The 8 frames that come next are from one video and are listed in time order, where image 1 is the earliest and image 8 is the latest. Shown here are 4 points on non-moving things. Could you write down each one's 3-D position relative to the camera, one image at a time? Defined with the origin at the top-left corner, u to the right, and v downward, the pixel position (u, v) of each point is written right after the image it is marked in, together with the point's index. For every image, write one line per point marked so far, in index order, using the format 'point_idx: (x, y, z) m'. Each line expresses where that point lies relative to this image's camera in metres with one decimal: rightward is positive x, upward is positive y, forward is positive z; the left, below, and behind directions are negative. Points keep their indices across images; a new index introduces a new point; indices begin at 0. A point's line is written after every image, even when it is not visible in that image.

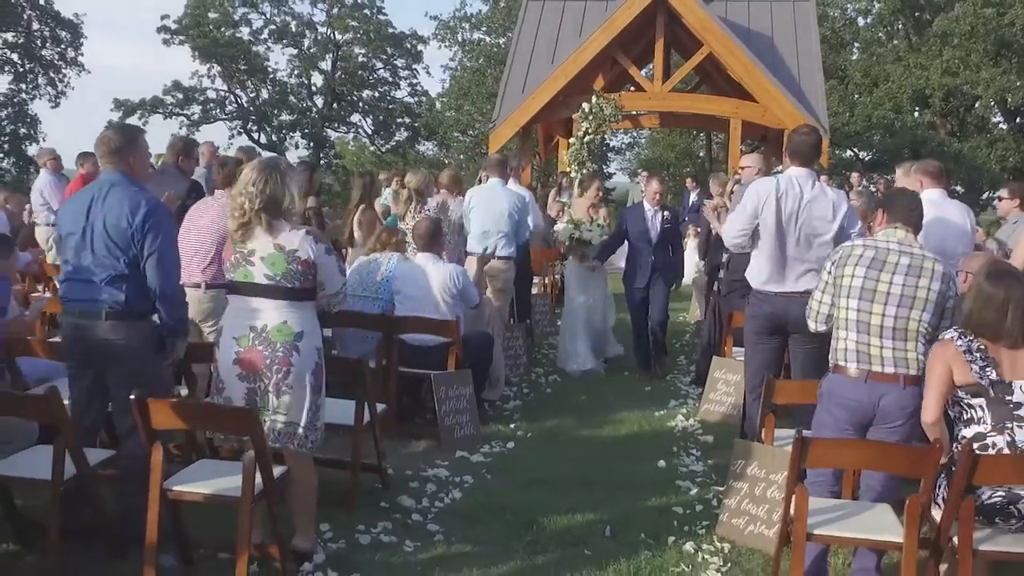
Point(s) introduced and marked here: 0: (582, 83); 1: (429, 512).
0: (+0.9, +2.6, +12.7) m
1: (-0.4, -1.1, +4.8) m
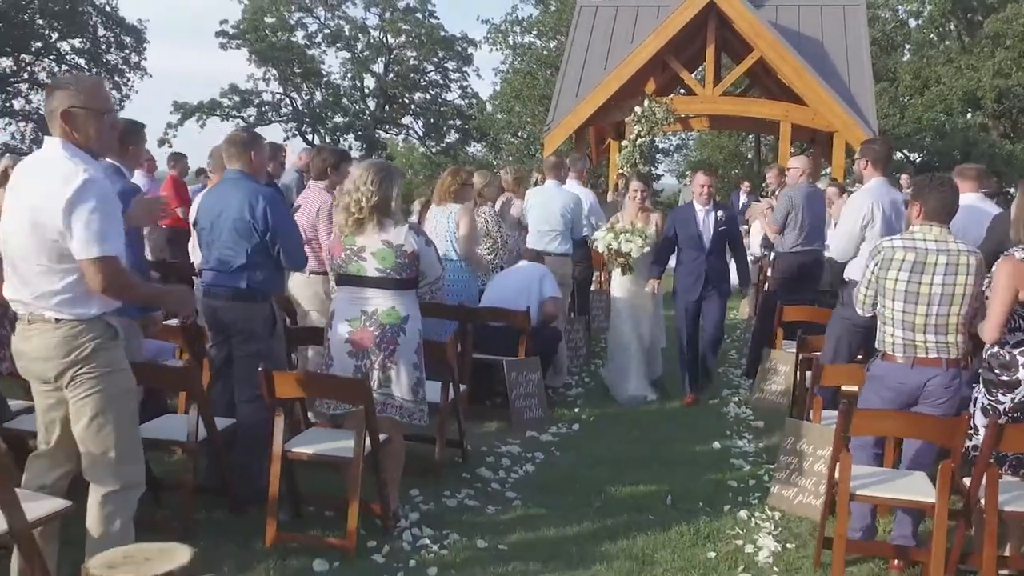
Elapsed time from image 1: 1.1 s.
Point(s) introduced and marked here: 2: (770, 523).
0: (+1.6, +2.7, +13.2) m
1: (0.0, -1.0, +5.3) m
2: (+1.2, -1.1, +4.7) m
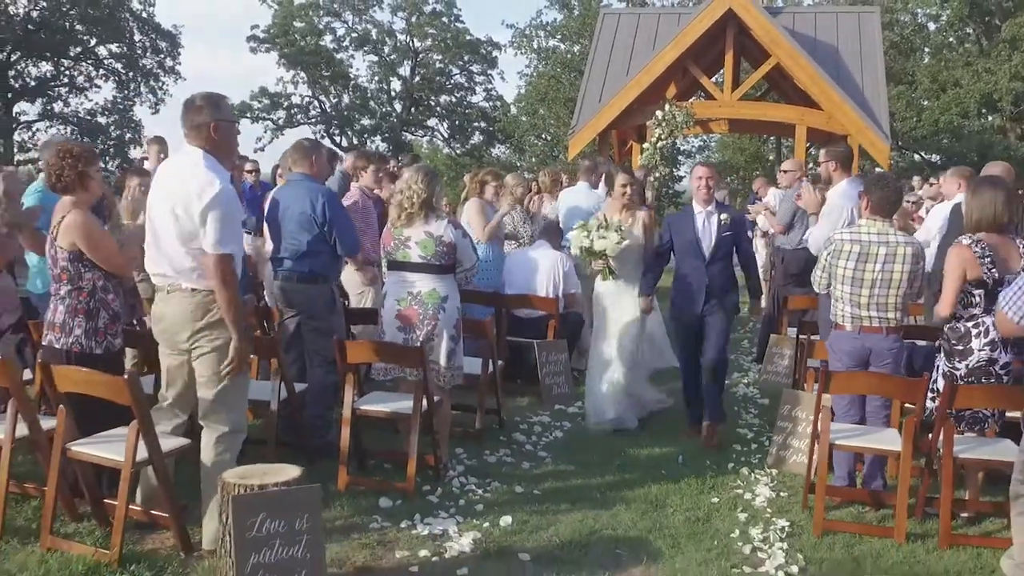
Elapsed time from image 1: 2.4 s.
0: (+2.0, +2.7, +13.9) m
1: (+0.2, -0.9, +6.1) m
2: (+1.4, -1.0, +5.5) m
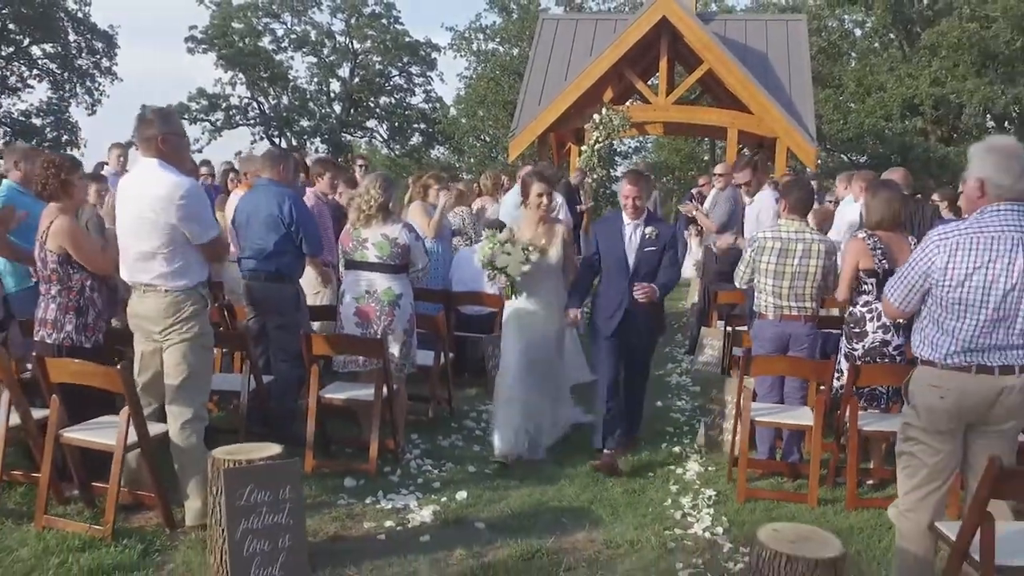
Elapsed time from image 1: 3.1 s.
0: (+1.2, +2.8, +14.5) m
1: (-0.2, -0.9, +6.6) m
2: (+1.1, -1.0, +6.0) m
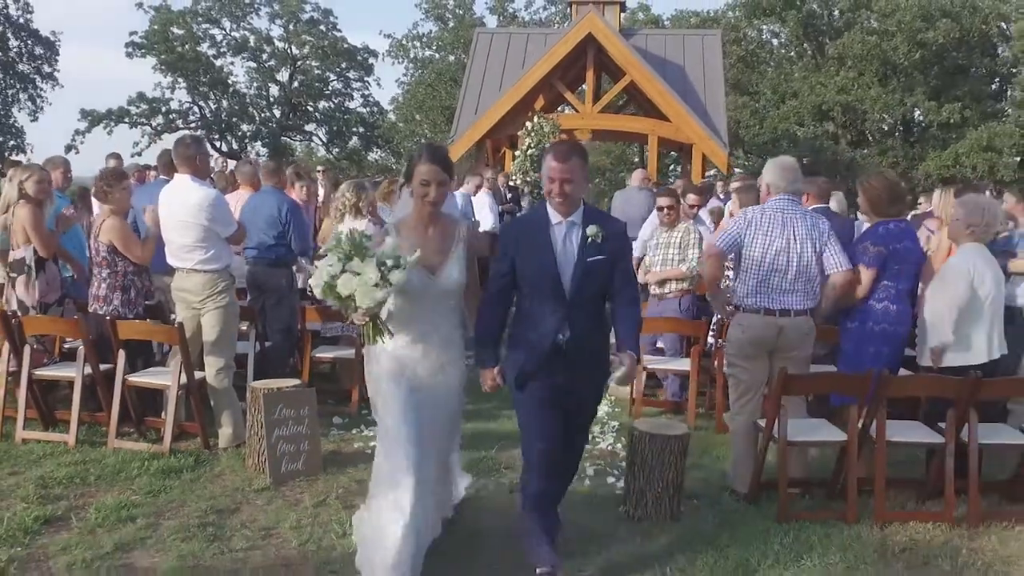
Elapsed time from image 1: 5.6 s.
0: (+0.2, +2.9, +16.1) m
1: (-0.6, -0.8, +8.1) m
2: (+0.7, -0.9, +7.7) m
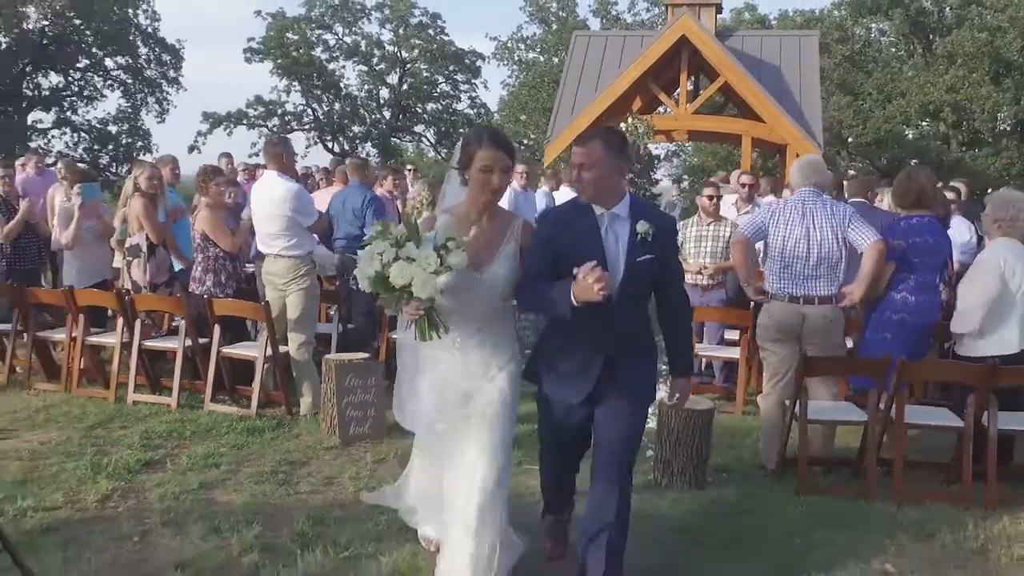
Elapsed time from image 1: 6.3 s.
0: (+1.7, +2.9, +16.5) m
1: (0.0, -0.7, +8.7) m
2: (+1.2, -0.8, +8.1) m
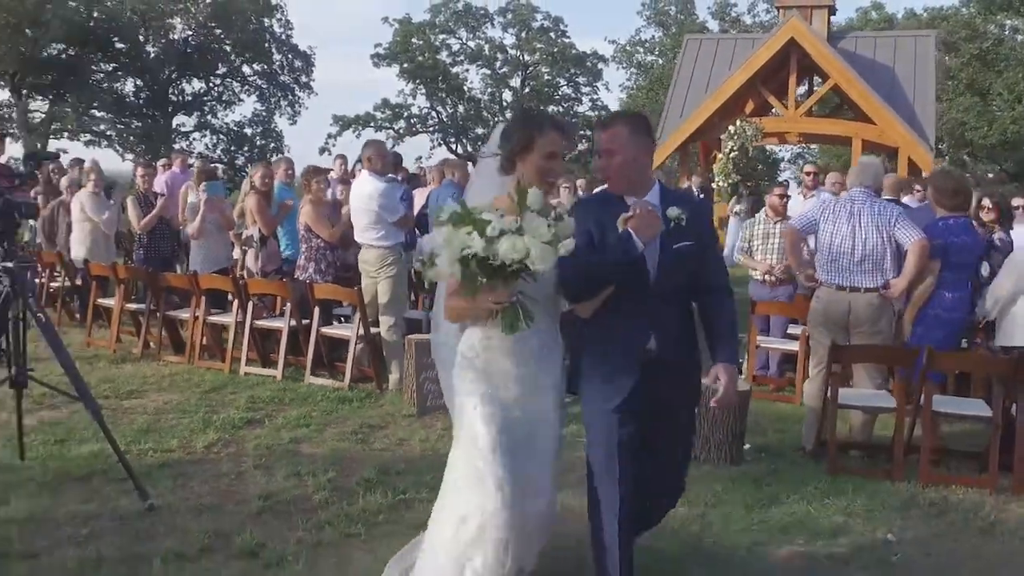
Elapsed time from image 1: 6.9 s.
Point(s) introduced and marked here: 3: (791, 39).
0: (+3.4, +2.9, +16.9) m
1: (+0.7, -0.7, +9.3) m
2: (+1.9, -0.8, +8.5) m
3: (+4.4, +3.9, +15.9) m
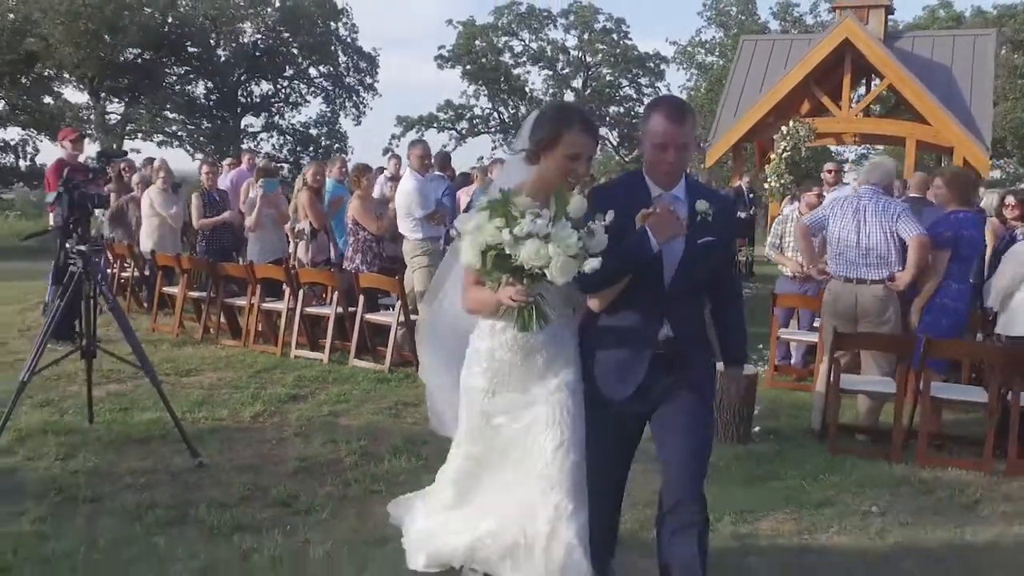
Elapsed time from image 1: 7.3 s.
0: (+4.3, +3.0, +17.1) m
1: (+1.1, -0.6, +9.7) m
2: (+2.2, -0.7, +8.9) m
3: (+5.2, +4.0, +16.1) m
